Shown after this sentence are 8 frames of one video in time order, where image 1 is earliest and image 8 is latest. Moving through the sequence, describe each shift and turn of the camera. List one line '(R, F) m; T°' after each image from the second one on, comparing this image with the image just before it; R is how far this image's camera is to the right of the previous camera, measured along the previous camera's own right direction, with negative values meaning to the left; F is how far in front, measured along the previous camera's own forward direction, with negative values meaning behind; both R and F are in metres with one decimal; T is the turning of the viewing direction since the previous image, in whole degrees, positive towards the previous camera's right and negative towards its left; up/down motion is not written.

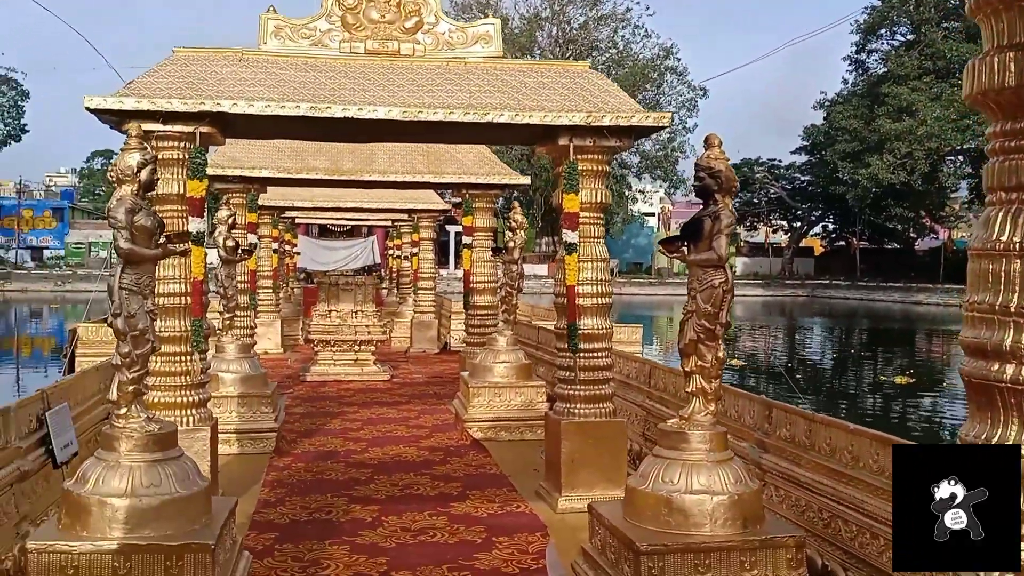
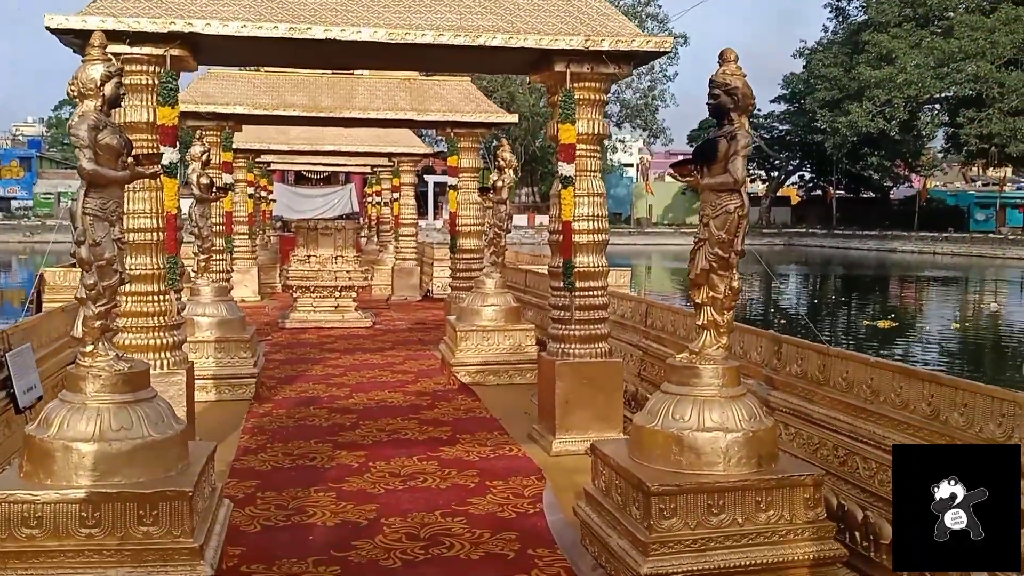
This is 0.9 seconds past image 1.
(-0.1, +0.3) m; +1°
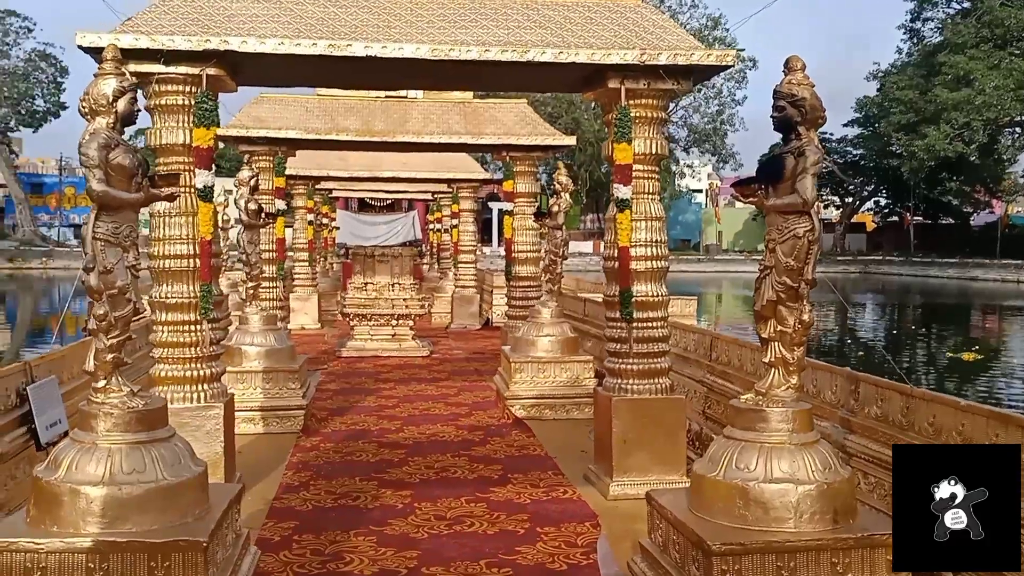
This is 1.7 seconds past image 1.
(+0.1, +0.4) m; -4°
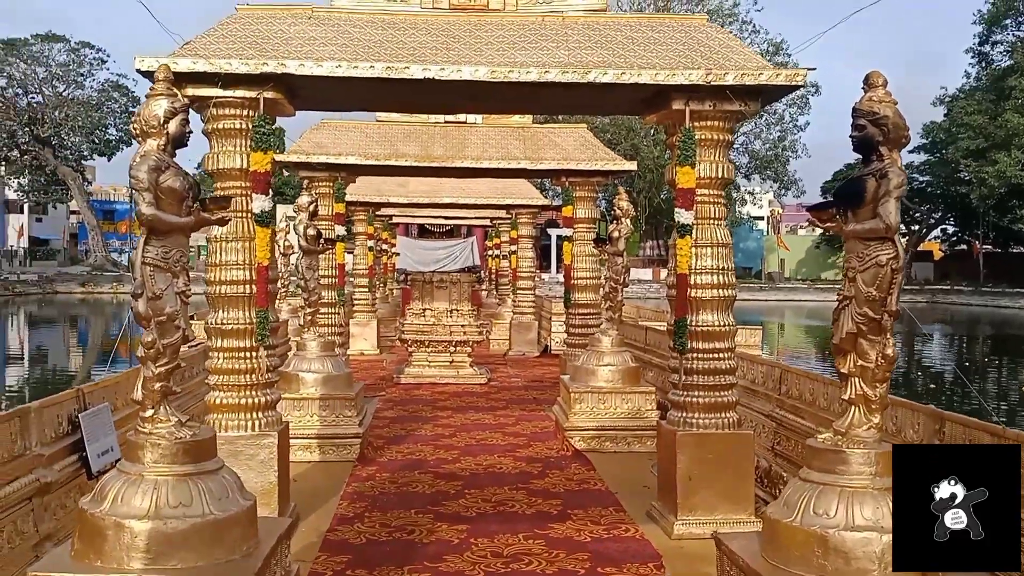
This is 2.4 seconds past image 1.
(0.0, +0.2) m; -4°
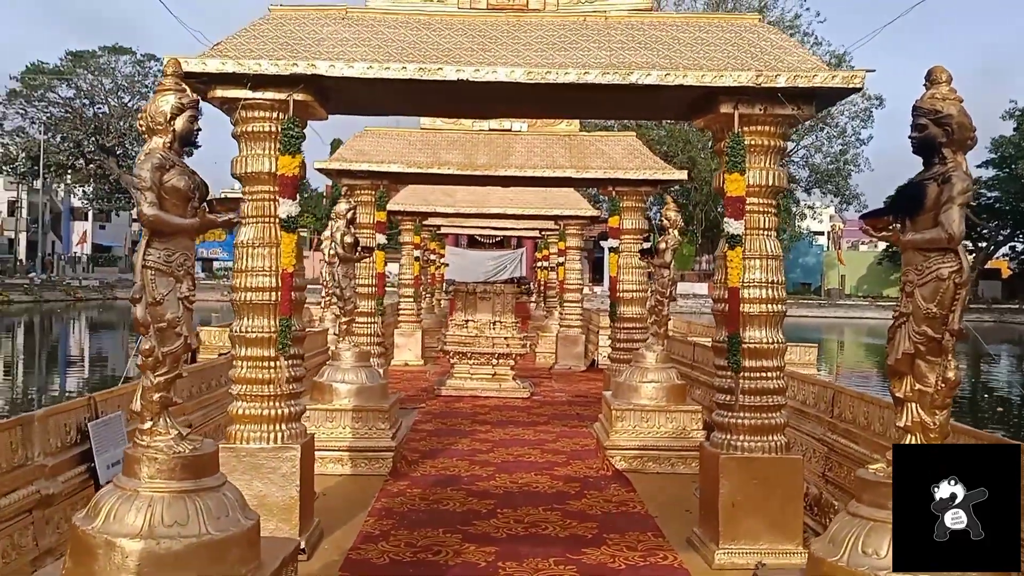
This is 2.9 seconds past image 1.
(+0.1, +0.3) m; -3°
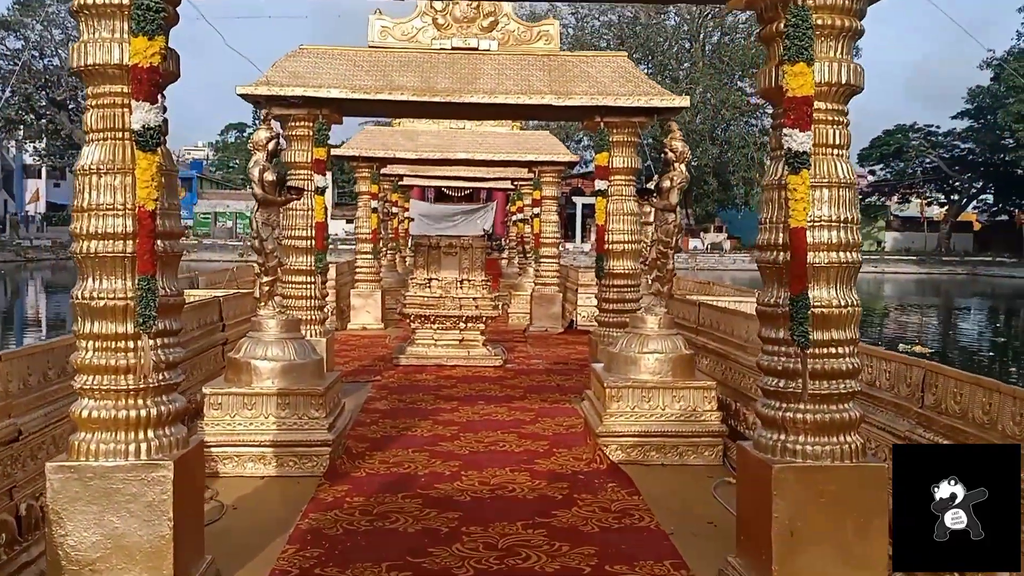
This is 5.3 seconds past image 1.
(0.0, +1.7) m; +2°
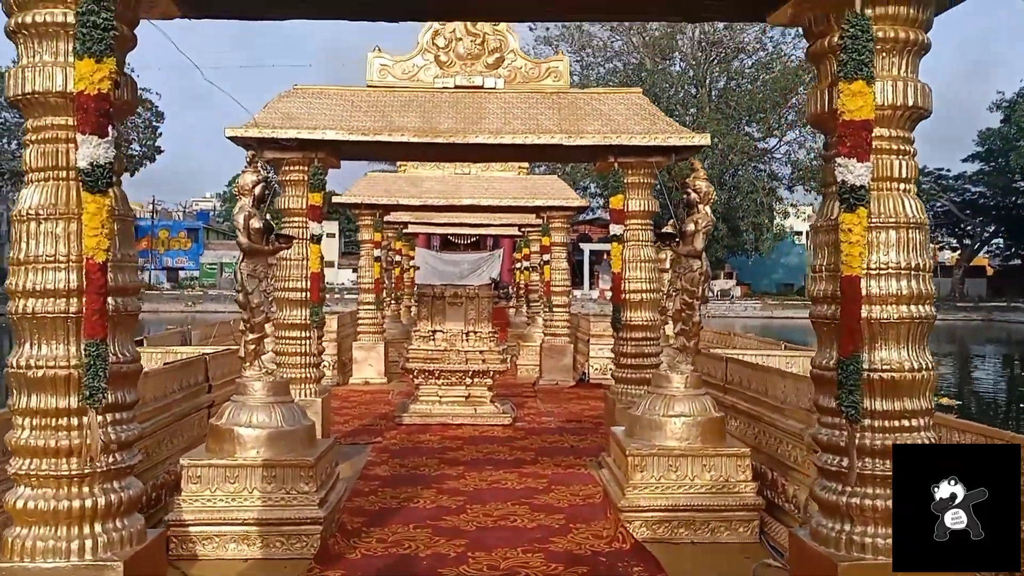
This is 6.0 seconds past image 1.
(0.0, +0.6) m; 0°
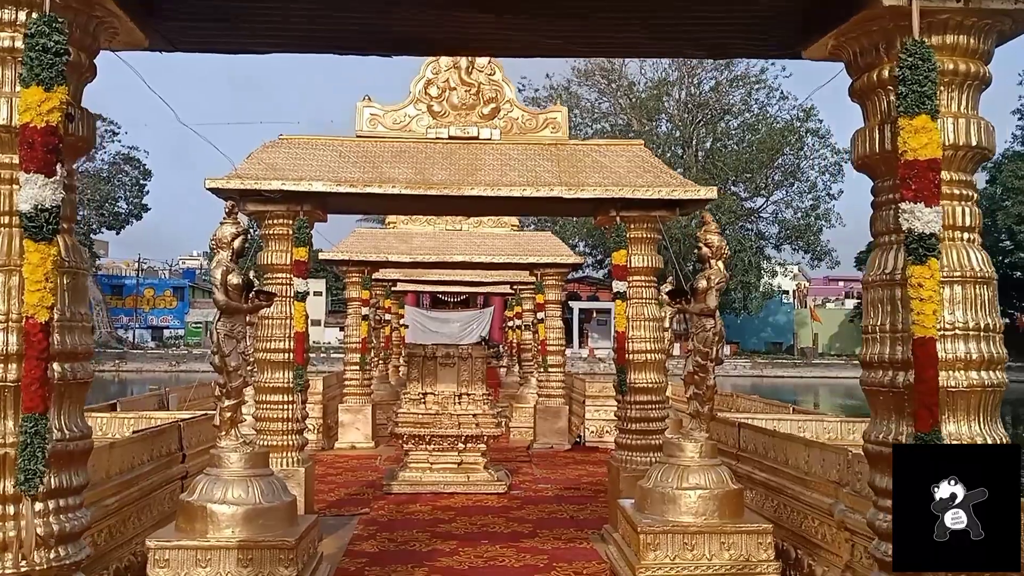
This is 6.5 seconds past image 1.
(-0.1, +0.5) m; +1°
